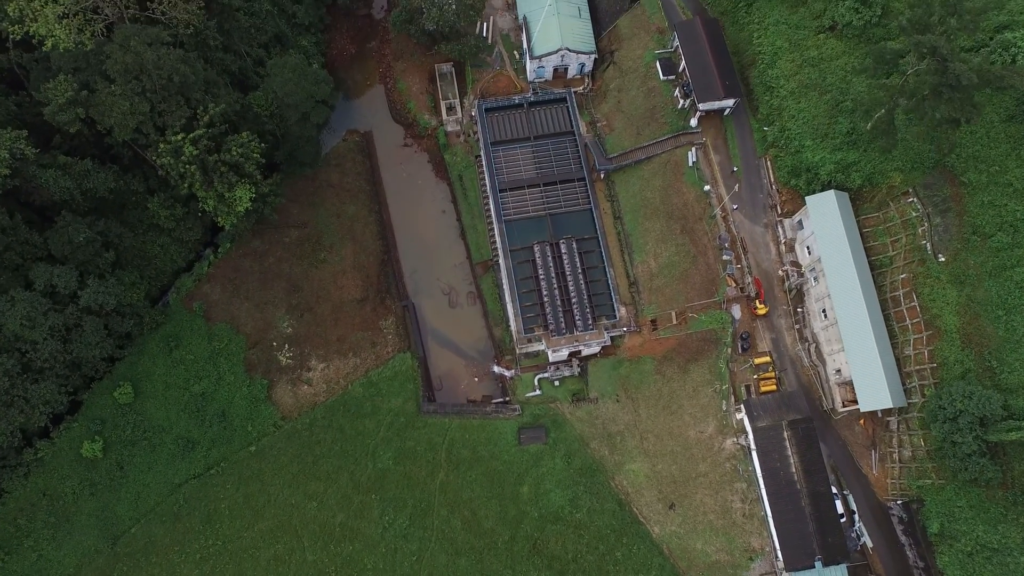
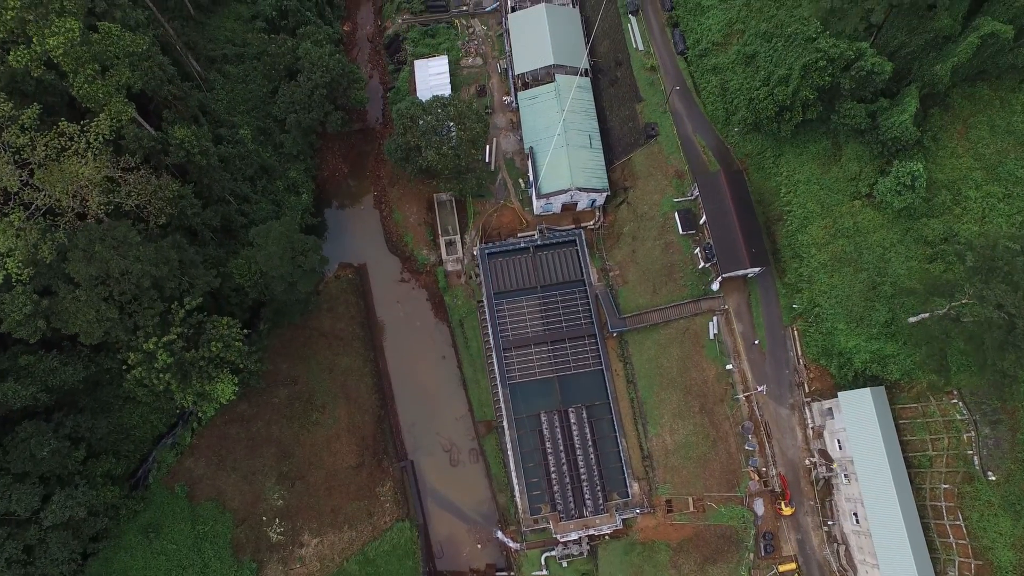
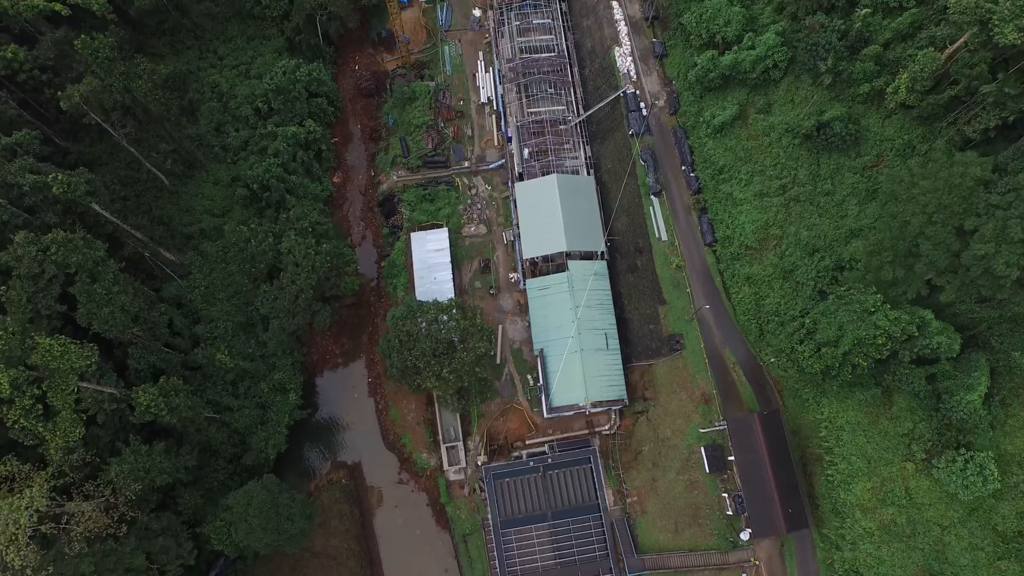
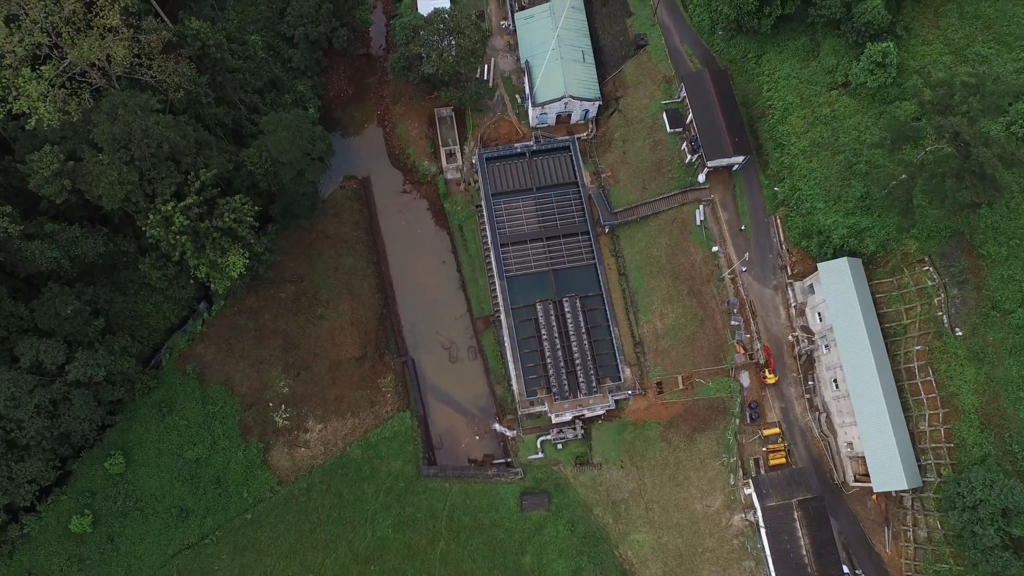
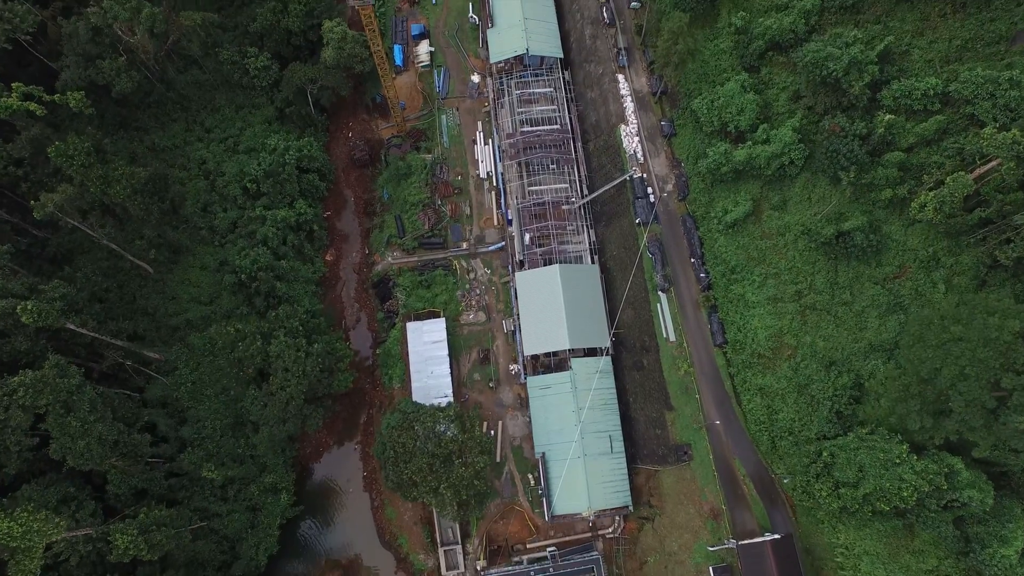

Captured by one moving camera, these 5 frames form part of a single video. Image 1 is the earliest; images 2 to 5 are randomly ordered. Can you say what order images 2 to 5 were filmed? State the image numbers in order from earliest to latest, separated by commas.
4, 2, 3, 5
